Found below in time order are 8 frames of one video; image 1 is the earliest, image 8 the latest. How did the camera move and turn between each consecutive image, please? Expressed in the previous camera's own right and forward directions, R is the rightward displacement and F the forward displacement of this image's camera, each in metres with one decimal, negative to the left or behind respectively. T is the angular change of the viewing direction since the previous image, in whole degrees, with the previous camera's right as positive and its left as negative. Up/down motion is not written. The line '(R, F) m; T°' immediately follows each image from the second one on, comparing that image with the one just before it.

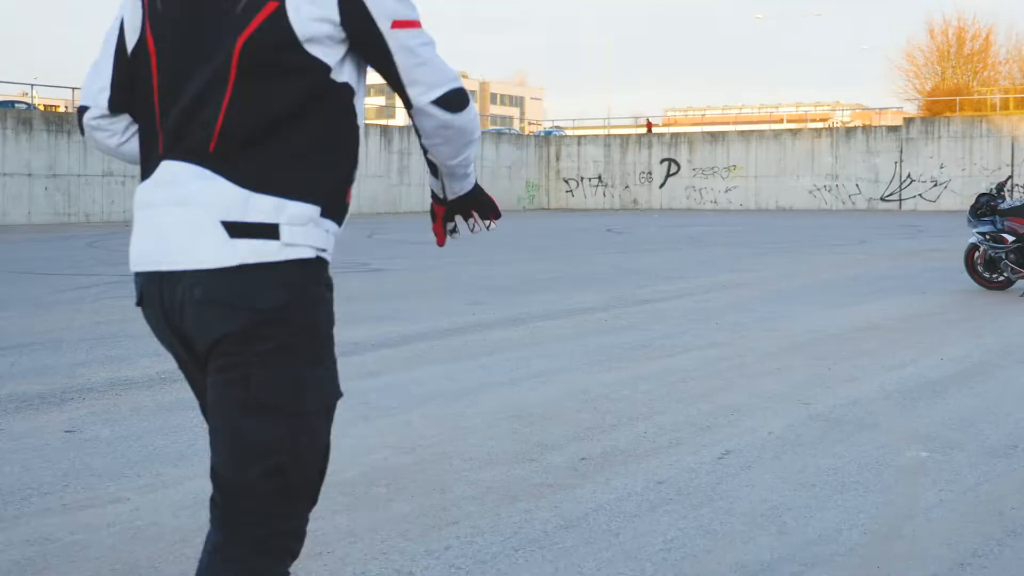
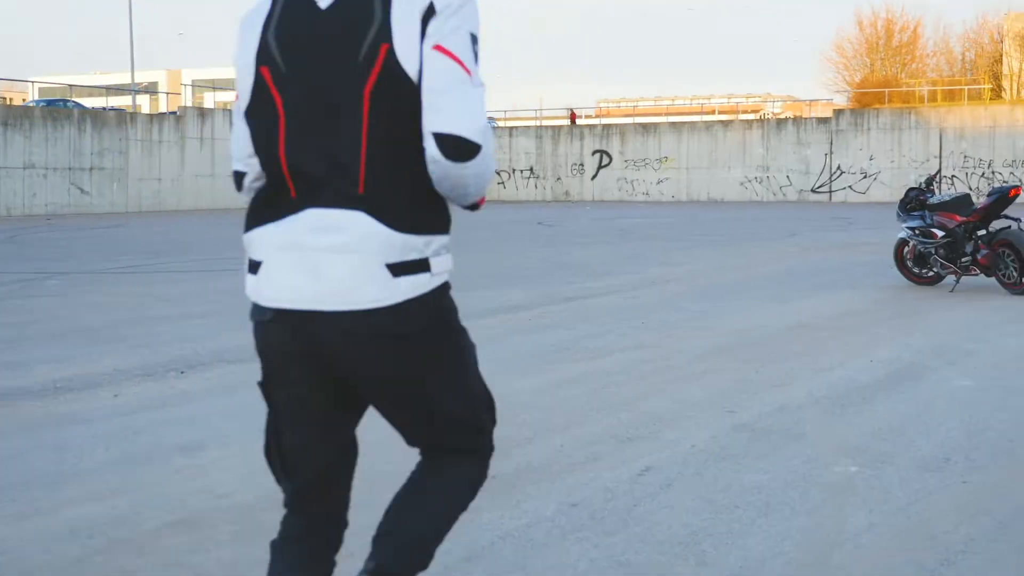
(+0.1, +0.4) m; +3°
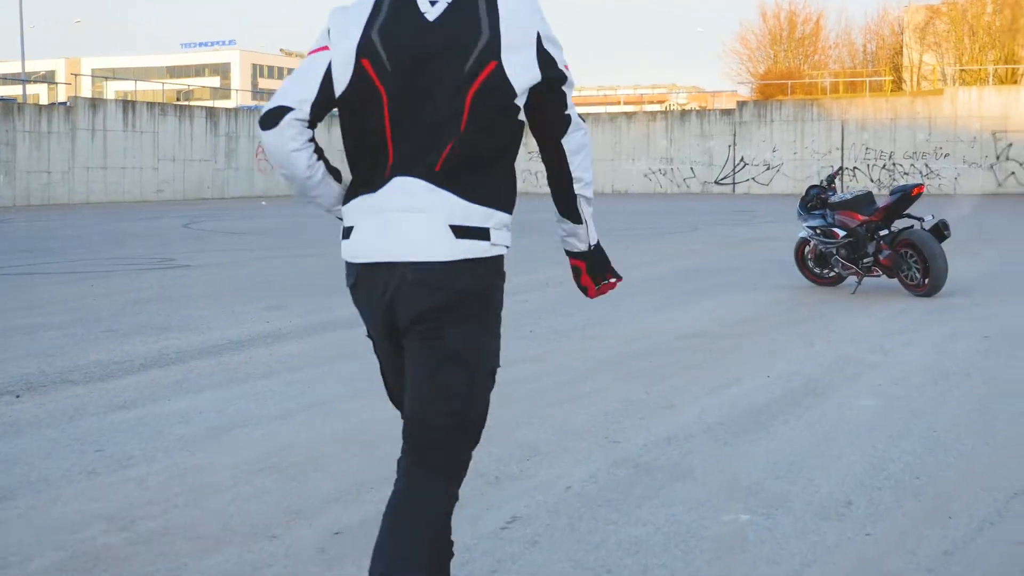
(+0.2, +0.7) m; +3°
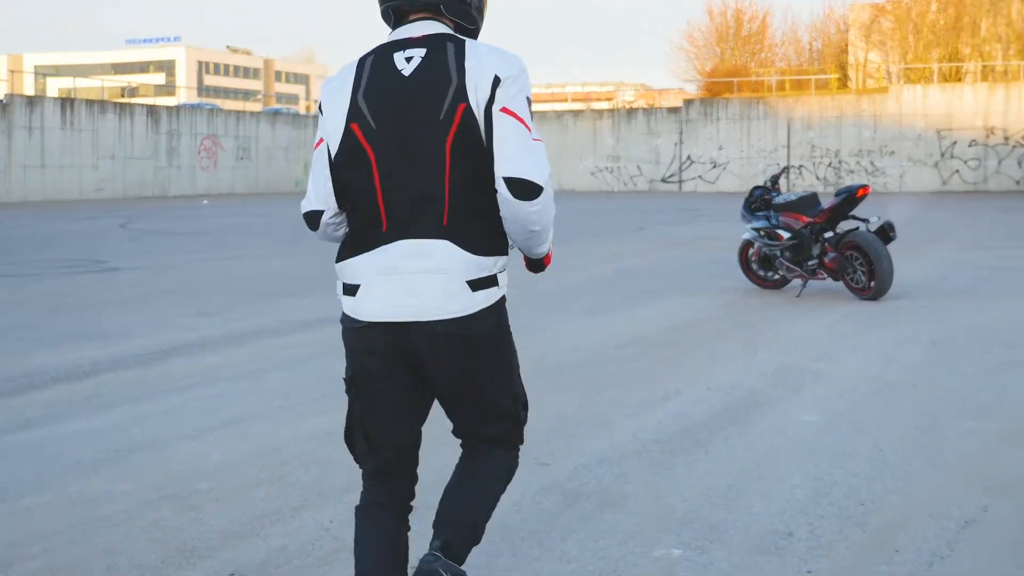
(+0.1, +0.4) m; +2°
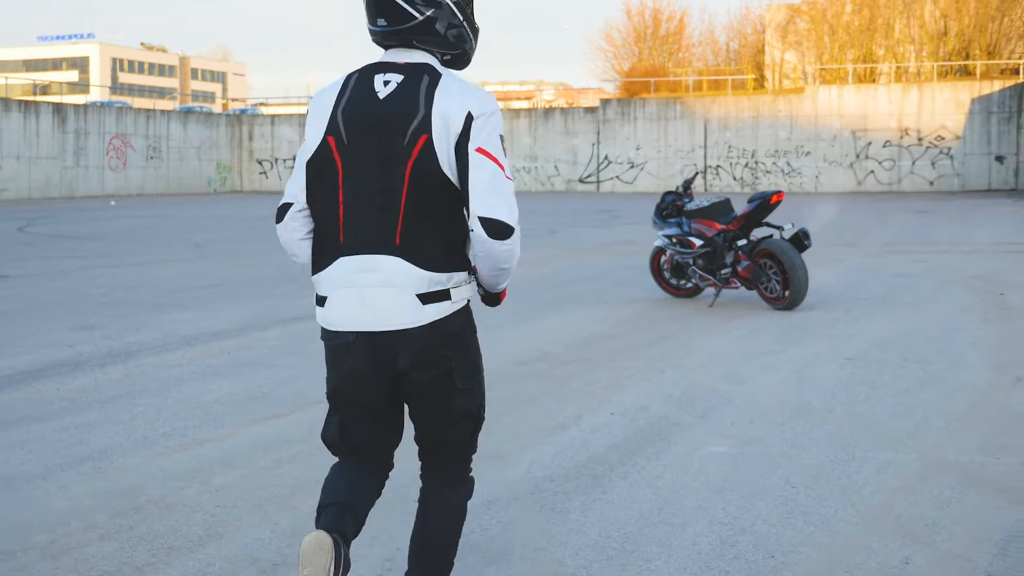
(-0.1, +1.6) m; -8°
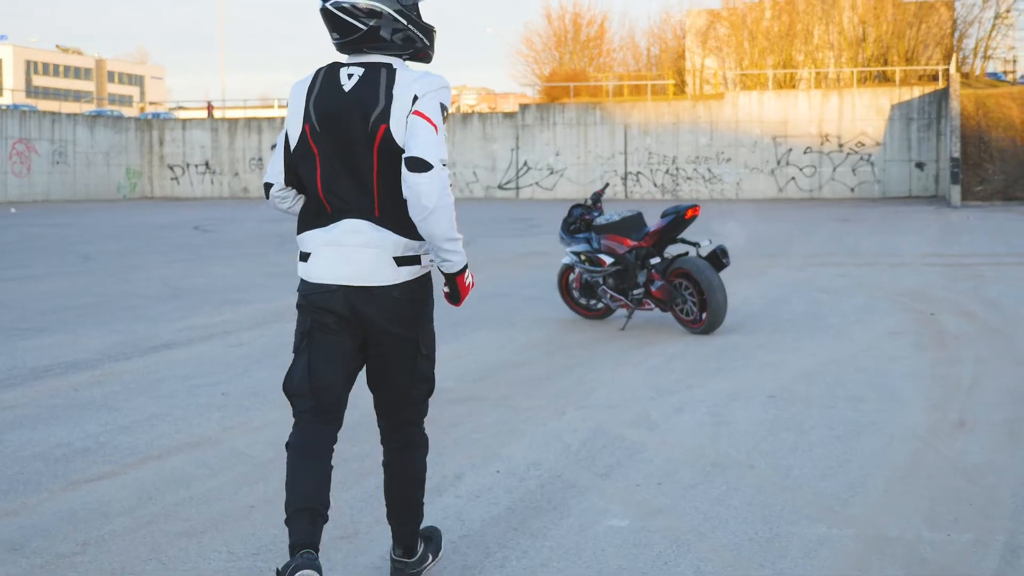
(+0.2, +0.7) m; +3°
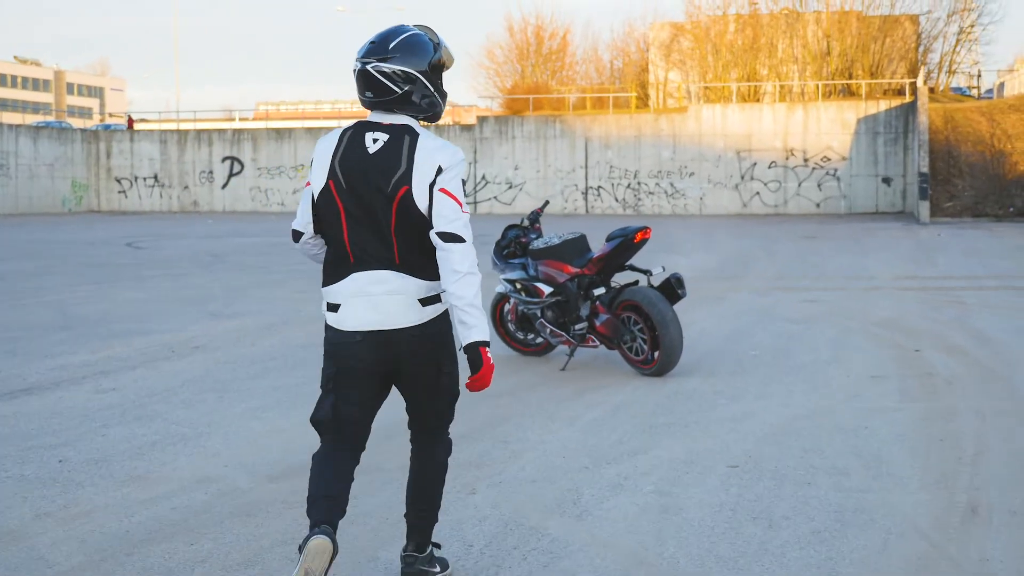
(+0.2, +1.1) m; +1°
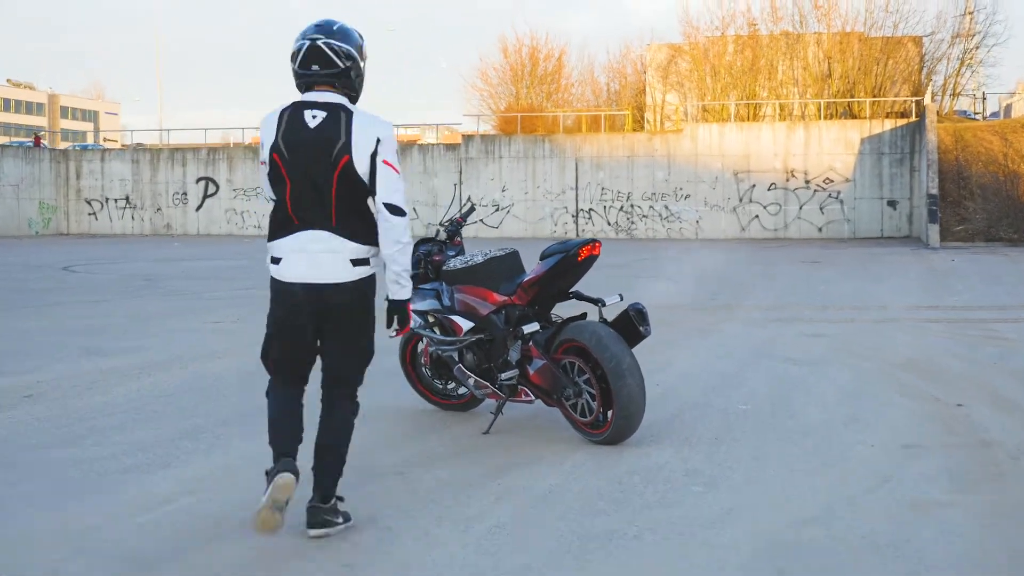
(+0.3, +1.8) m; 0°
